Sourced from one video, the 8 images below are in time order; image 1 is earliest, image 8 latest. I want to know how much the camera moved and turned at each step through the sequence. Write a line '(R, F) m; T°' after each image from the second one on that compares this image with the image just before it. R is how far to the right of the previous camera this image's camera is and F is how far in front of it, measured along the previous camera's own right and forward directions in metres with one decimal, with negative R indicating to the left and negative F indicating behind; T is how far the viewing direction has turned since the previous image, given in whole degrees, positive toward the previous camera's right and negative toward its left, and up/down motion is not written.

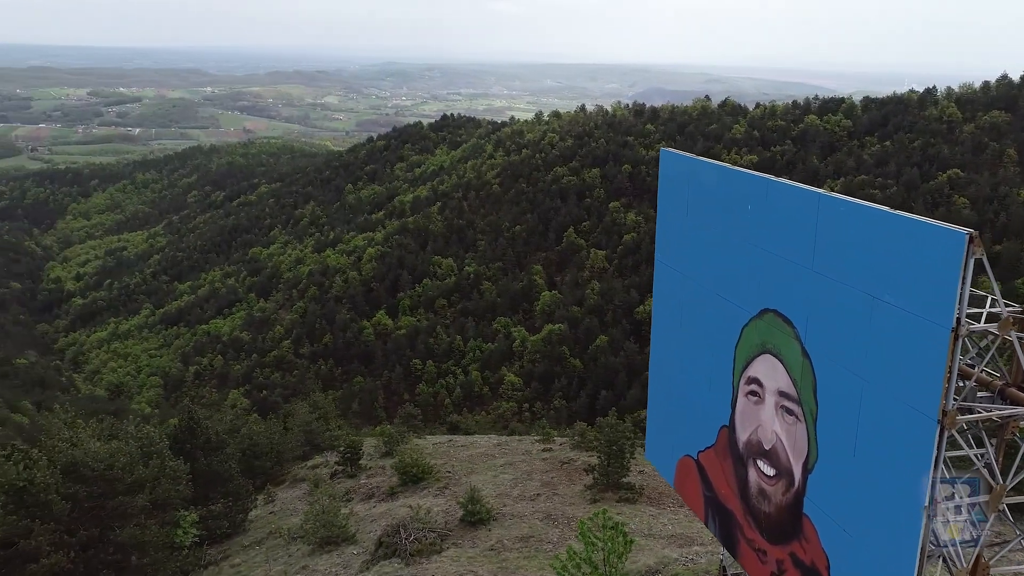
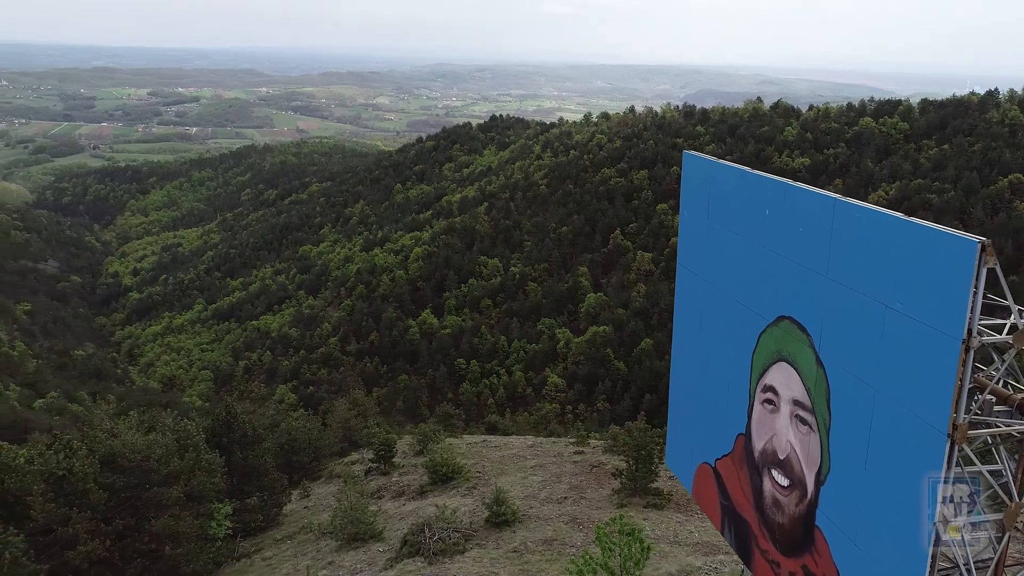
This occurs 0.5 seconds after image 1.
(+0.2, 0.0) m; -3°
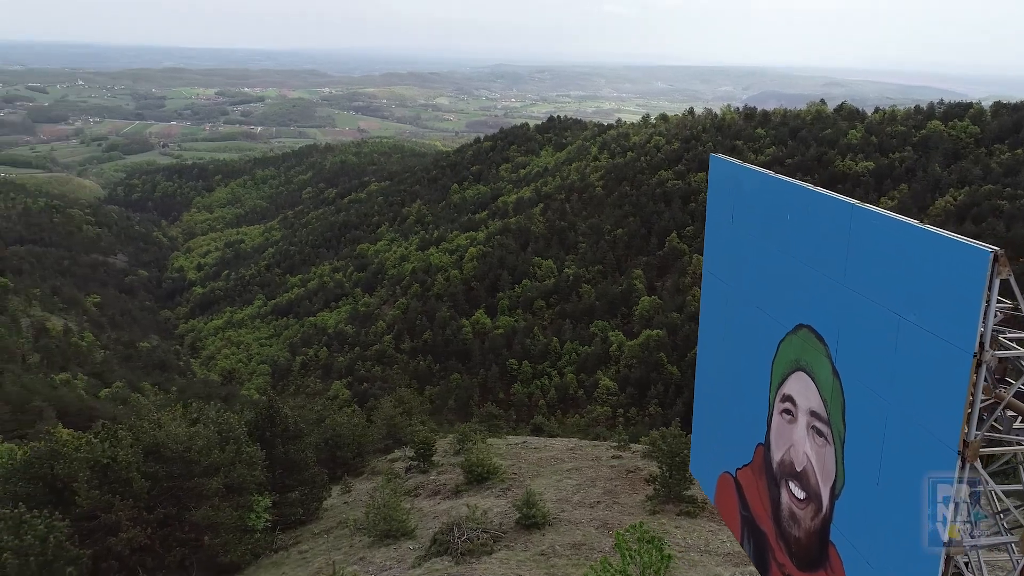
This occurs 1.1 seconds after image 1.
(+0.2, 0.0) m; -4°
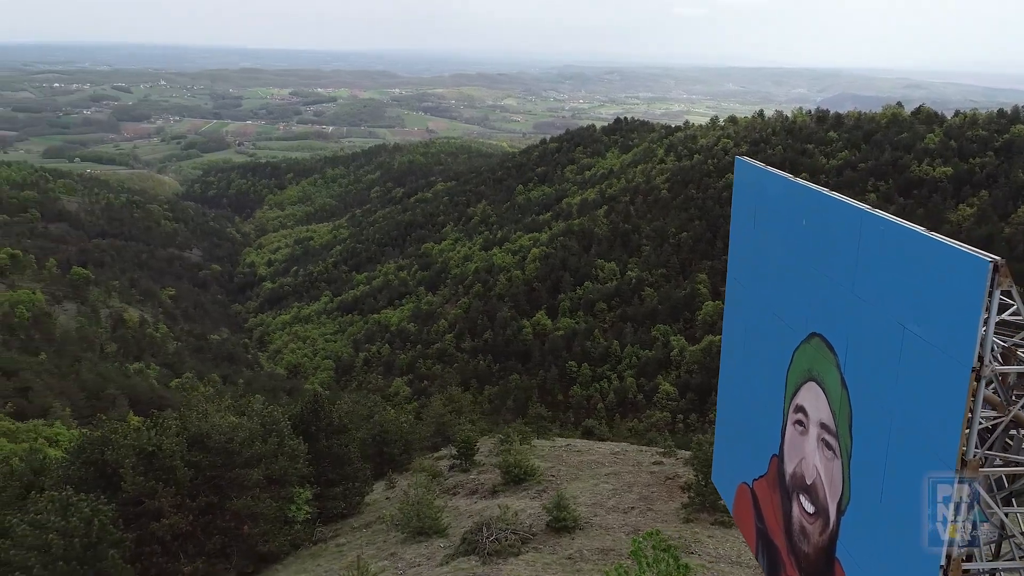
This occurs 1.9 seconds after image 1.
(+0.3, 0.0) m; -4°
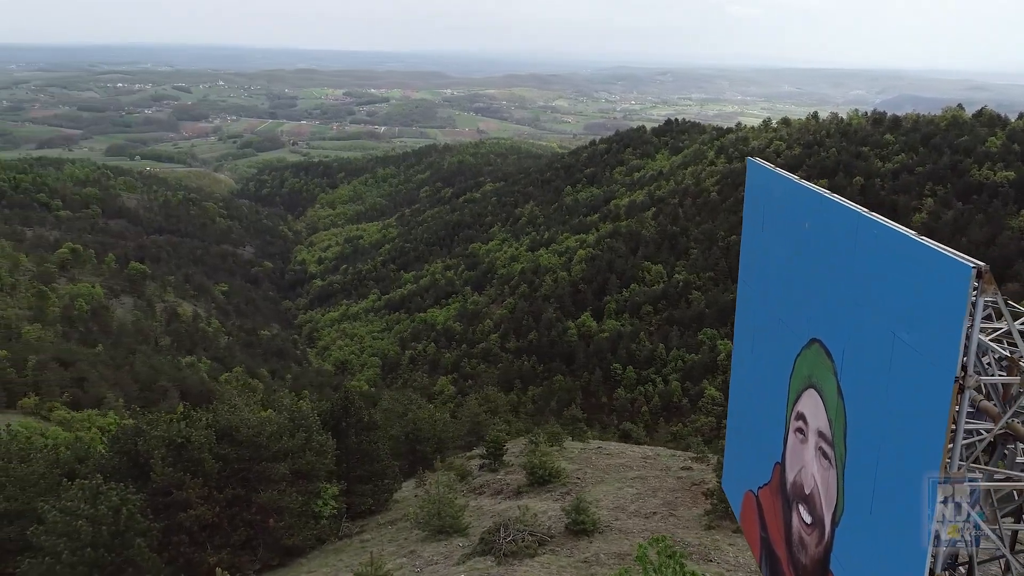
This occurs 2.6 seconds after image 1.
(+0.2, 0.0) m; -3°
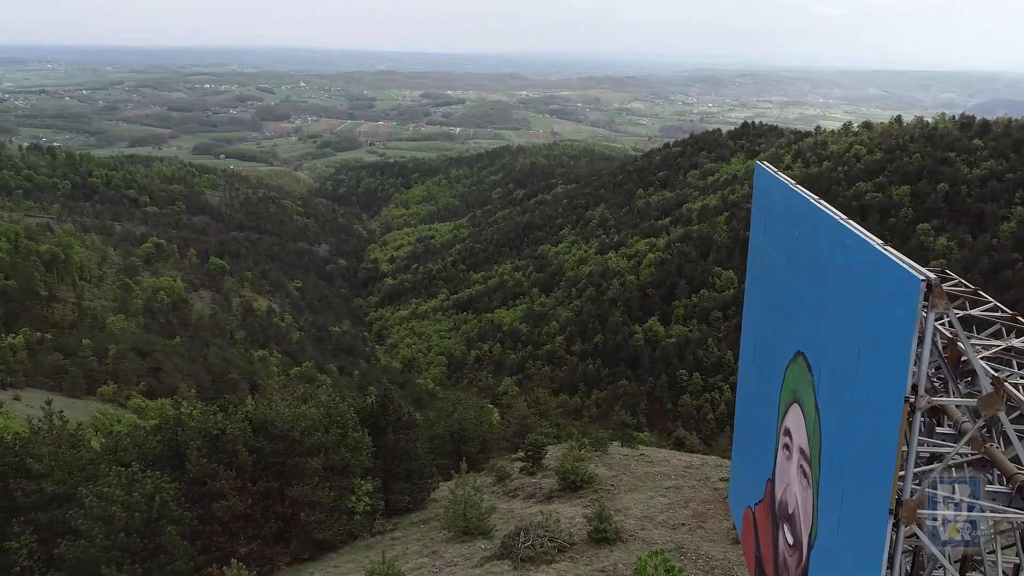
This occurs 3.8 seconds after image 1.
(+0.4, +0.1) m; -5°
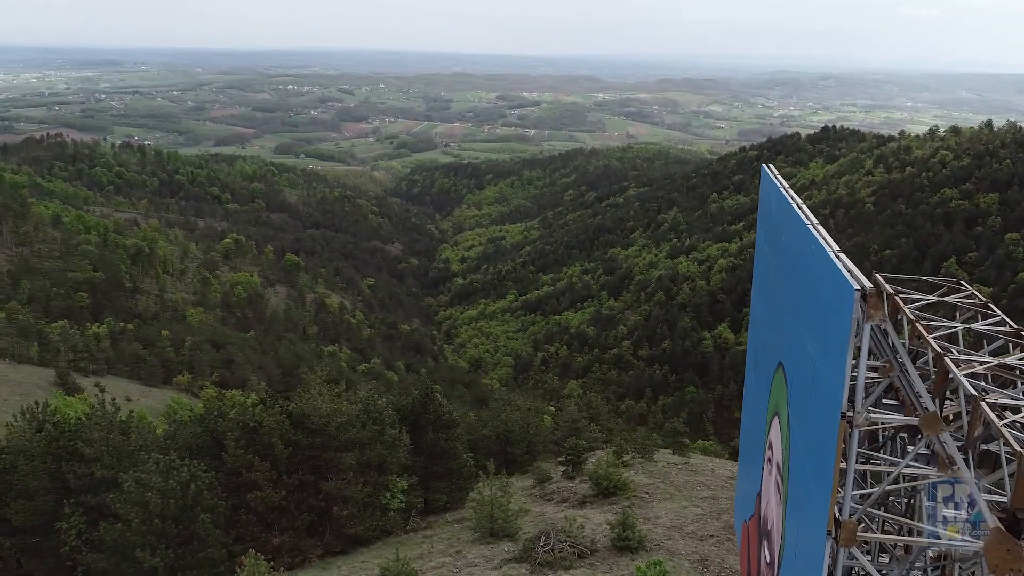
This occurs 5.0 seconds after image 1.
(+0.4, +0.1) m; -5°
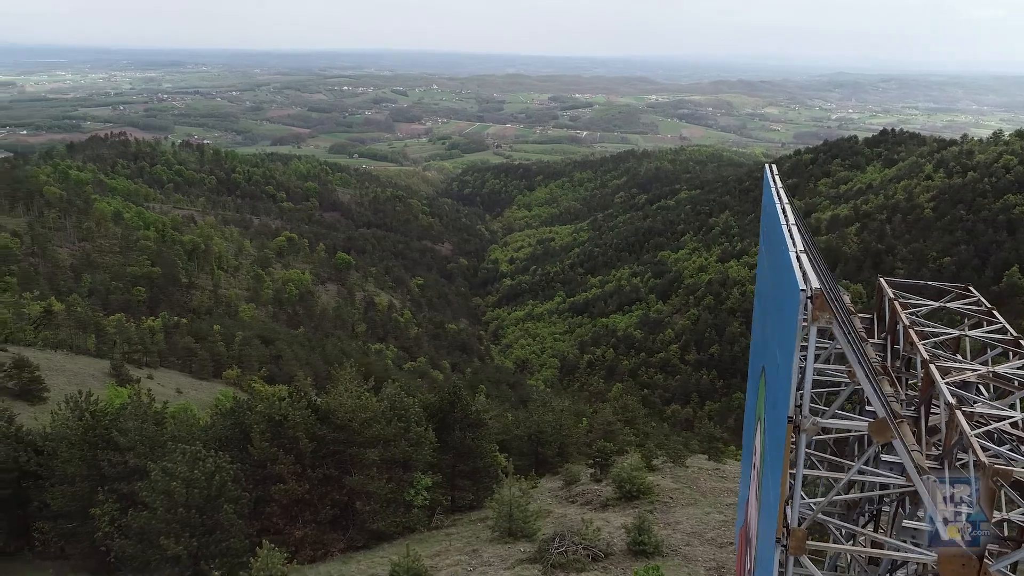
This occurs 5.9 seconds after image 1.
(+0.3, 0.0) m; -3°
